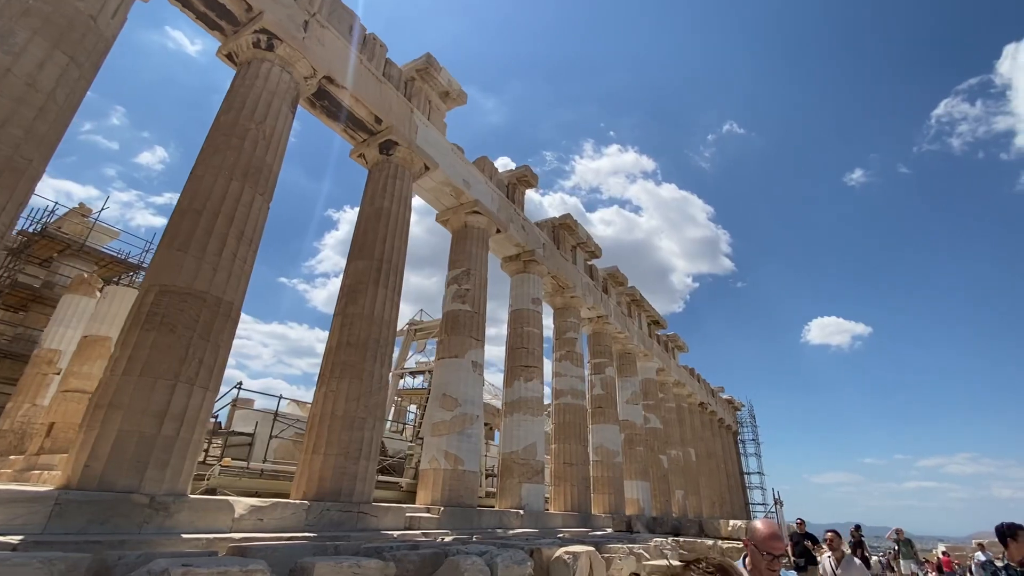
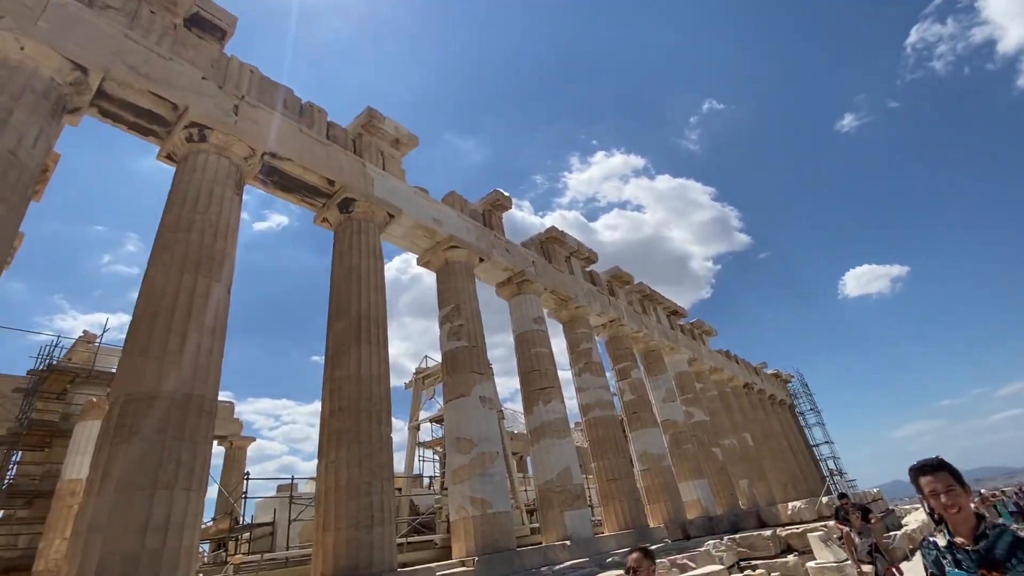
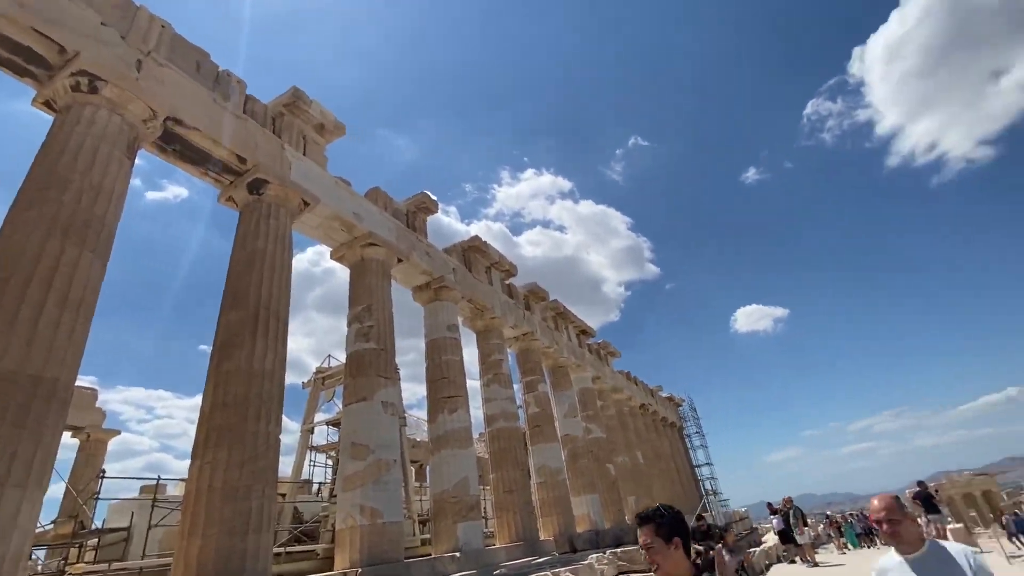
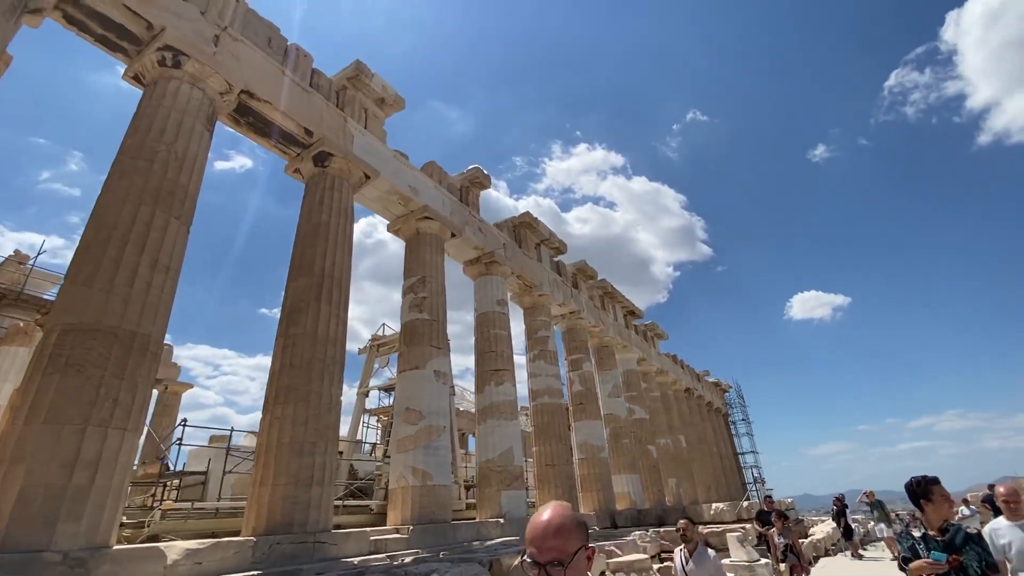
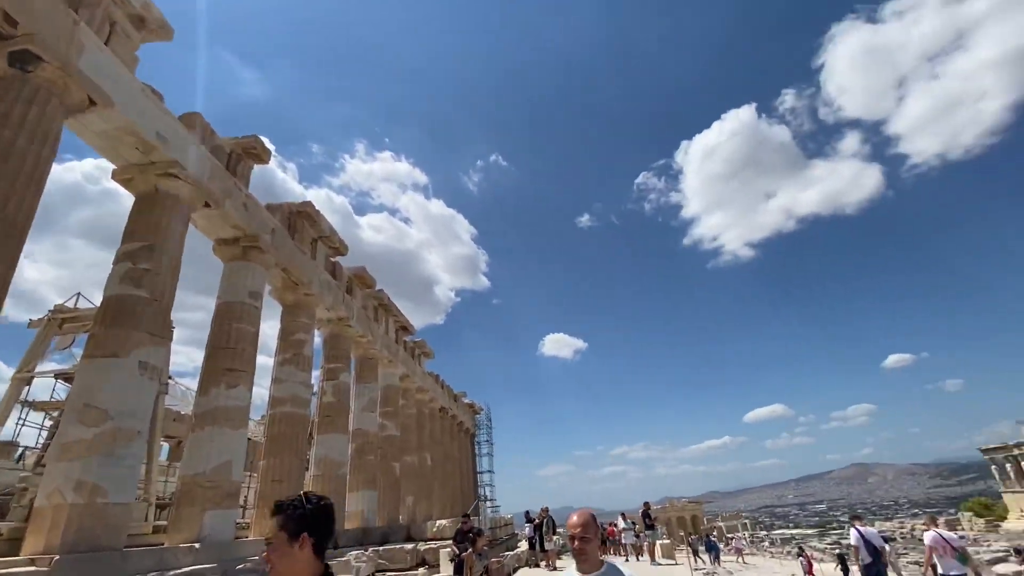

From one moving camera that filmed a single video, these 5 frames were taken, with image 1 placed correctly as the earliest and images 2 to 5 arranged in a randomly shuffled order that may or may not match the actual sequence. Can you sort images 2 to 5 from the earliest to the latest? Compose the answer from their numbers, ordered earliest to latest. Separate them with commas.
4, 2, 3, 5
